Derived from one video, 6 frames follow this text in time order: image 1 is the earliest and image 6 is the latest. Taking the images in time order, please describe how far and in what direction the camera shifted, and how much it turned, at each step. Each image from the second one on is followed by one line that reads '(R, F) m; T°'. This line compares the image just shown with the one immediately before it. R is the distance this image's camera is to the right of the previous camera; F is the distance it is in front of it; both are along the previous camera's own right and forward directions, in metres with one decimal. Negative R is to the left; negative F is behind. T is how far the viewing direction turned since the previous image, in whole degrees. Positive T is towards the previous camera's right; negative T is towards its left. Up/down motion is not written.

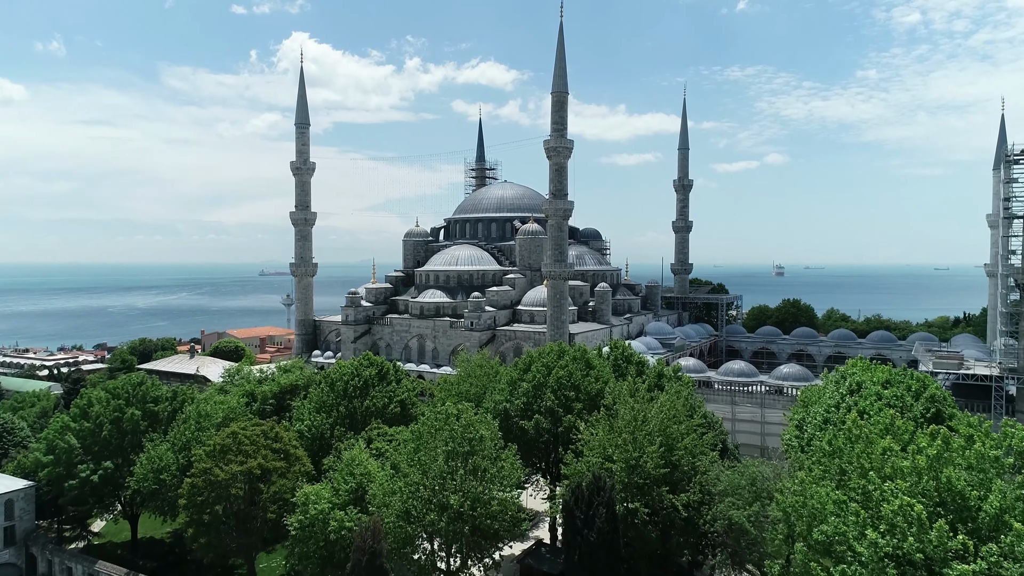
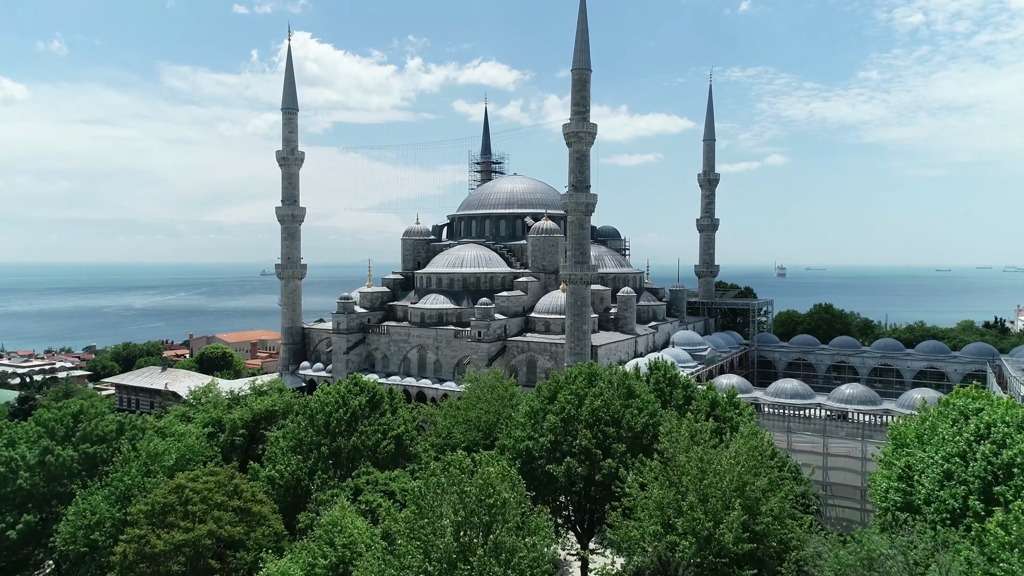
(-0.5, +5.2) m; 0°
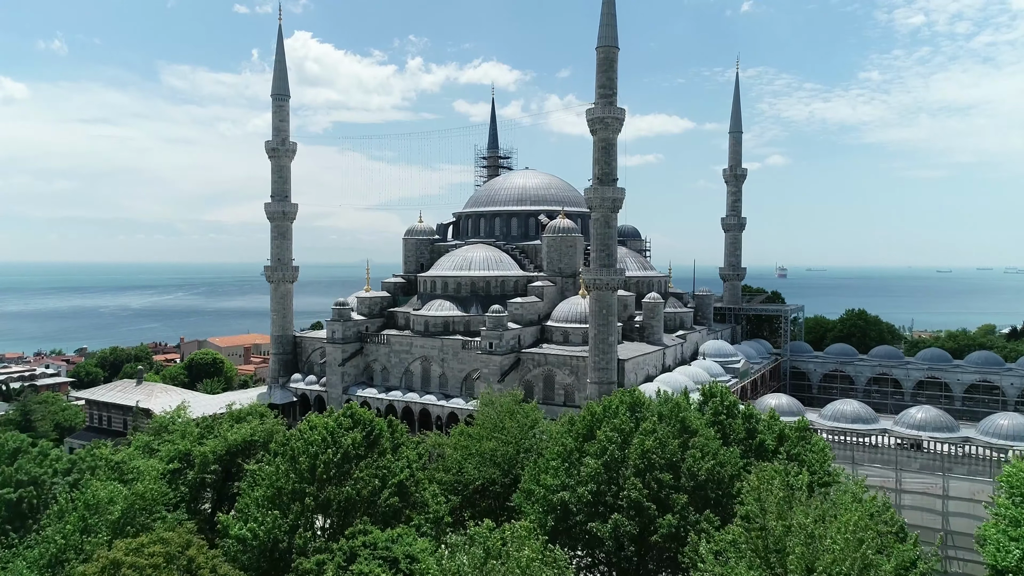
(-0.6, +4.1) m; 0°
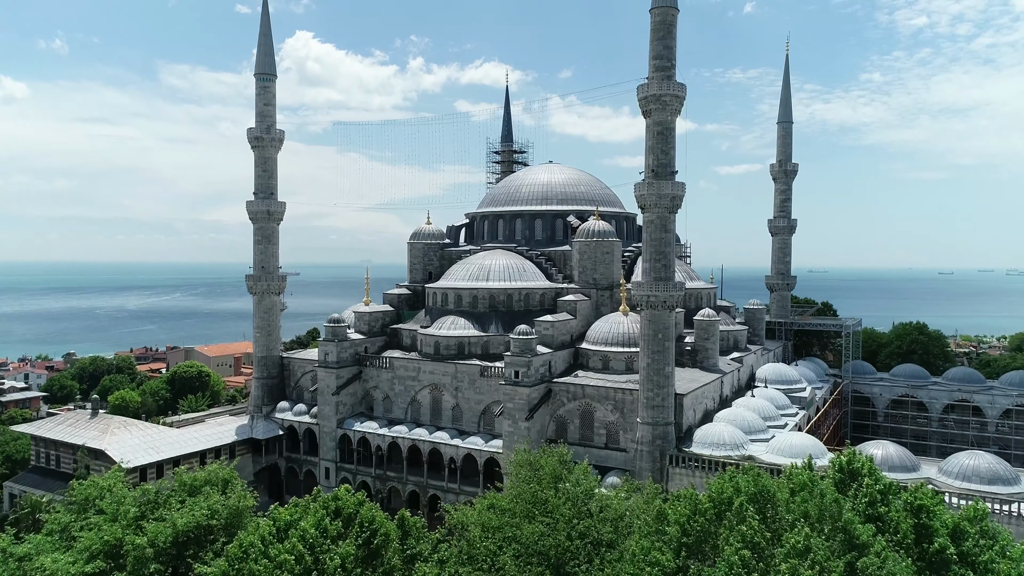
(-1.0, +6.0) m; 0°
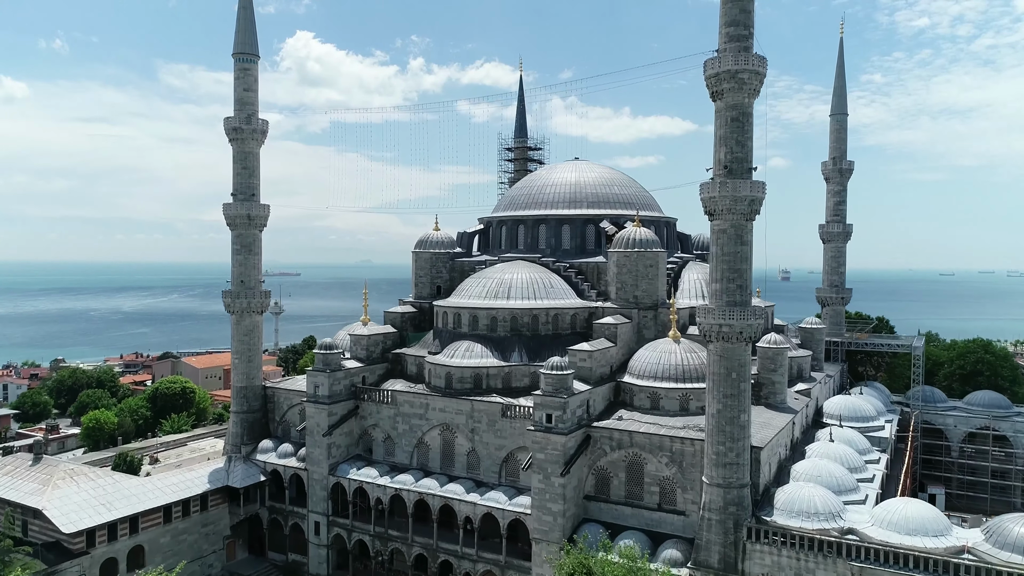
(-0.8, +5.2) m; 0°
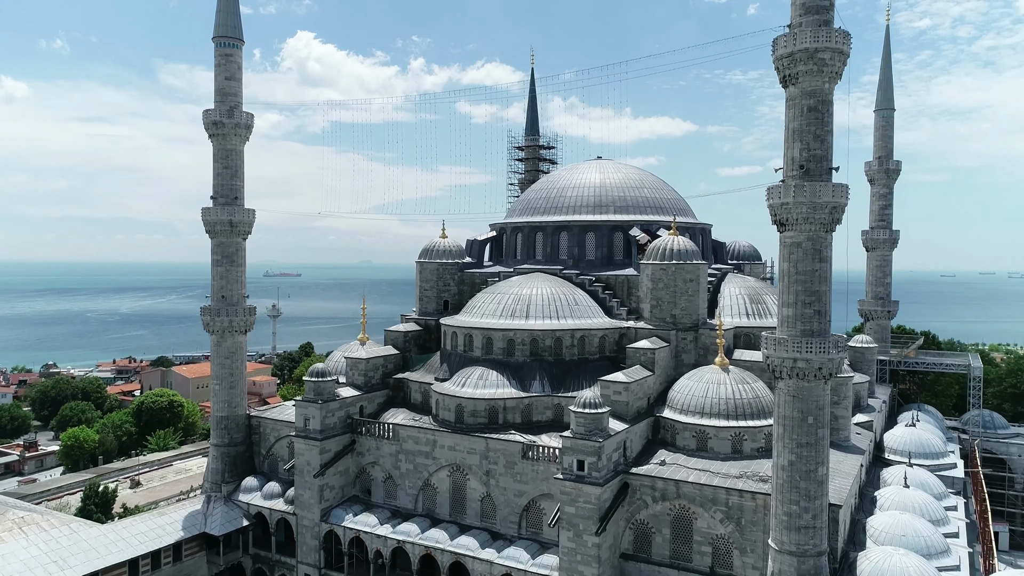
(-0.5, +3.6) m; 0°
